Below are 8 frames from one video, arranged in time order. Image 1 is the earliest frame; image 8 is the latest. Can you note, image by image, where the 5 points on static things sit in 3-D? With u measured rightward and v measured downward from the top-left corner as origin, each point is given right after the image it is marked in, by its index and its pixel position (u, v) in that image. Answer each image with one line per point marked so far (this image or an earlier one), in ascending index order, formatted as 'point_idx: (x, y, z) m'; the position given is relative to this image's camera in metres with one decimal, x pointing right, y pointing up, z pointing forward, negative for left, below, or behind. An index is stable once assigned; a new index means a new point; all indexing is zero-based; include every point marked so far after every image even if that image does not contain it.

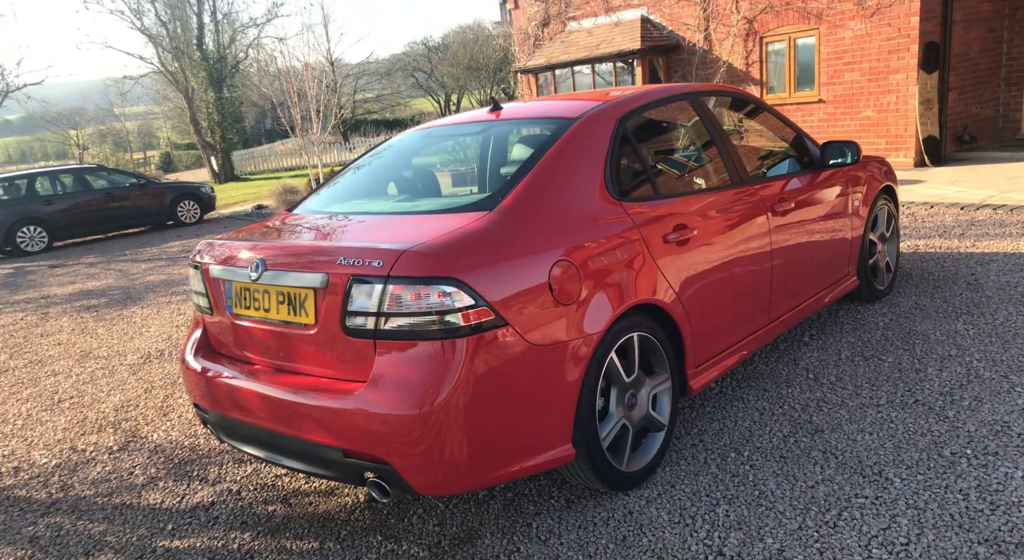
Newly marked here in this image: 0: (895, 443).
0: (+1.6, -0.7, +3.1) m
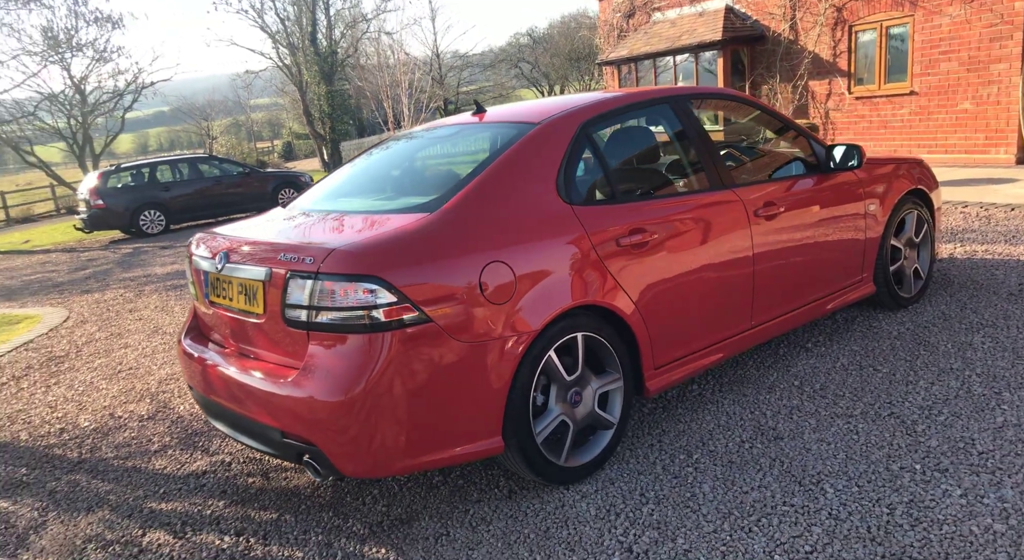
0: (+1.4, -0.7, +3.0) m
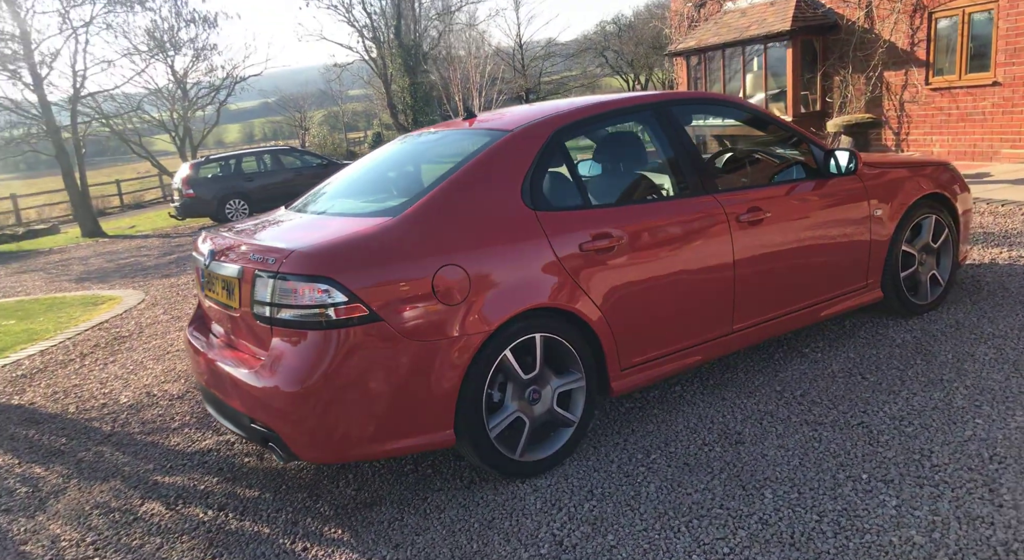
0: (+1.2, -0.8, +3.0) m
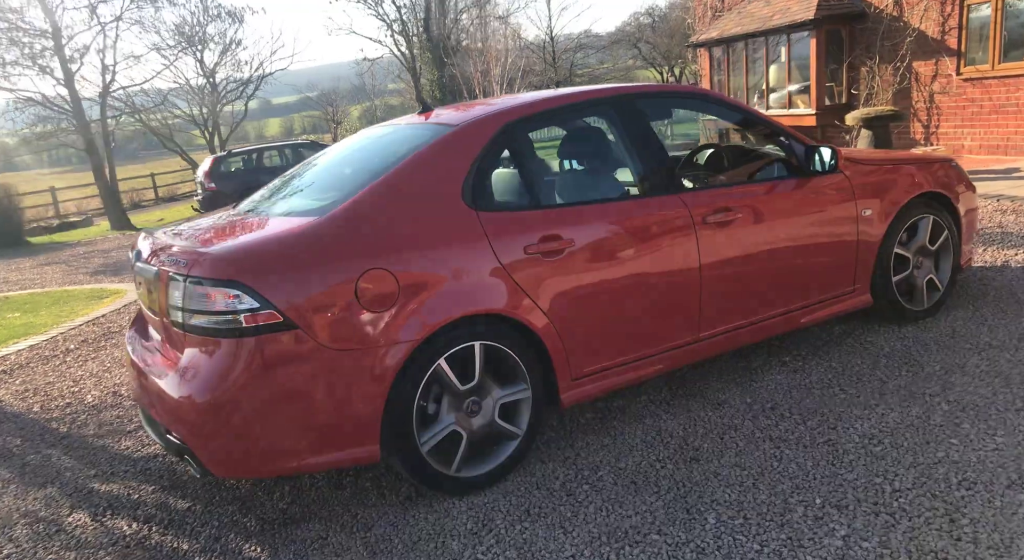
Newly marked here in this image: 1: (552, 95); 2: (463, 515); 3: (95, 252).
0: (+0.9, -0.8, +2.8) m
1: (+0.2, +0.9, +3.4) m
2: (-0.2, -0.9, +2.8) m
3: (-8.8, +0.6, +15.4) m
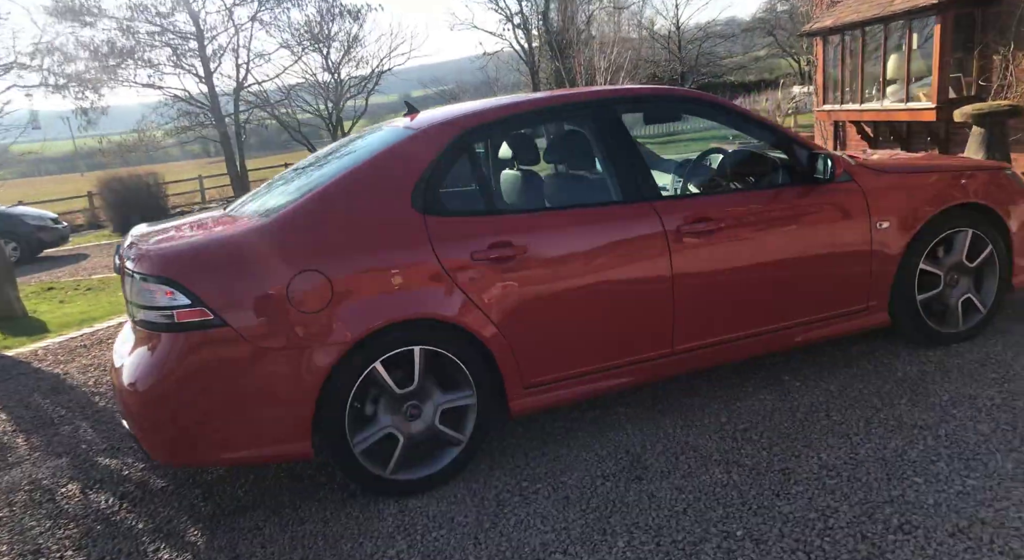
0: (+0.6, -0.8, +2.7) m
1: (+0.1, +0.8, +3.4) m
2: (-0.5, -0.9, +2.8) m
3: (-6.8, +1.0, +16.7) m
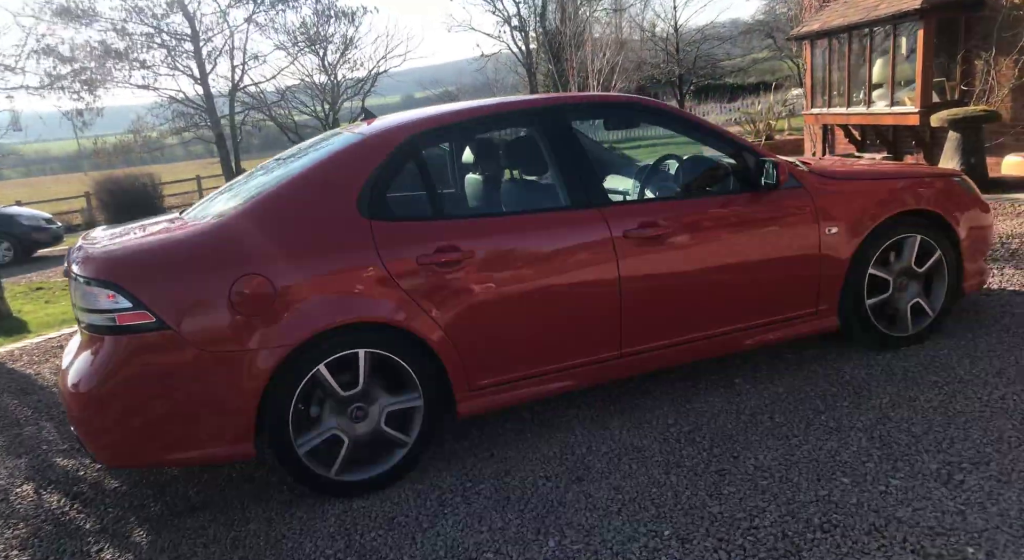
0: (+0.4, -0.9, +2.7) m
1: (-0.2, +0.8, +3.4) m
2: (-0.7, -0.9, +2.9) m
3: (-7.0, +1.0, +16.7) m
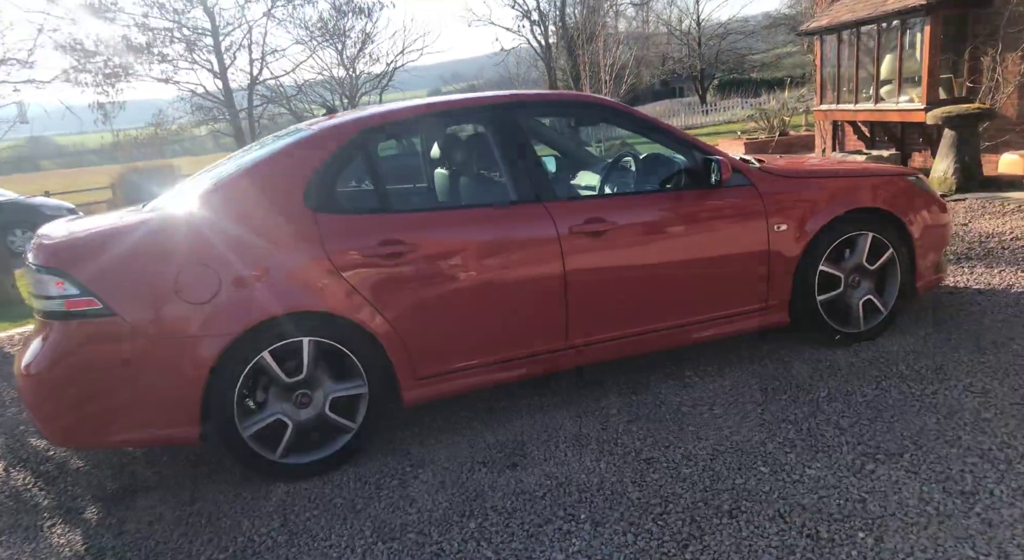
0: (+0.1, -0.8, +2.8) m
1: (-0.4, +0.9, +3.5) m
2: (-1.0, -0.9, +3.0) m
3: (-6.8, +1.2, +17.0) m
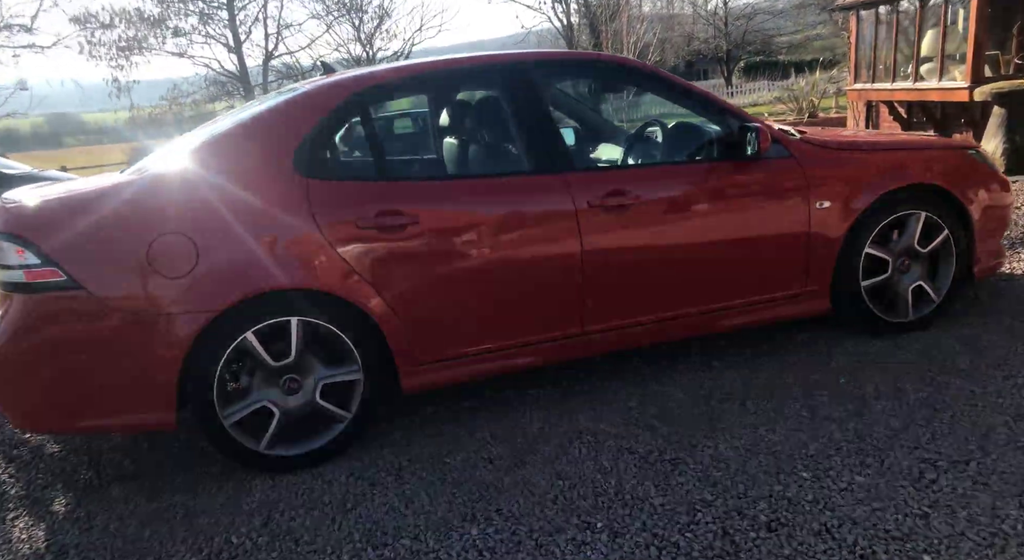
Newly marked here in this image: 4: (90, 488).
0: (+0.1, -0.7, +2.5) m
1: (-0.3, +1.0, +3.2) m
2: (-0.9, -0.8, +2.7) m
3: (-6.4, +1.7, +16.8) m
4: (-1.7, -0.8, +2.9) m
